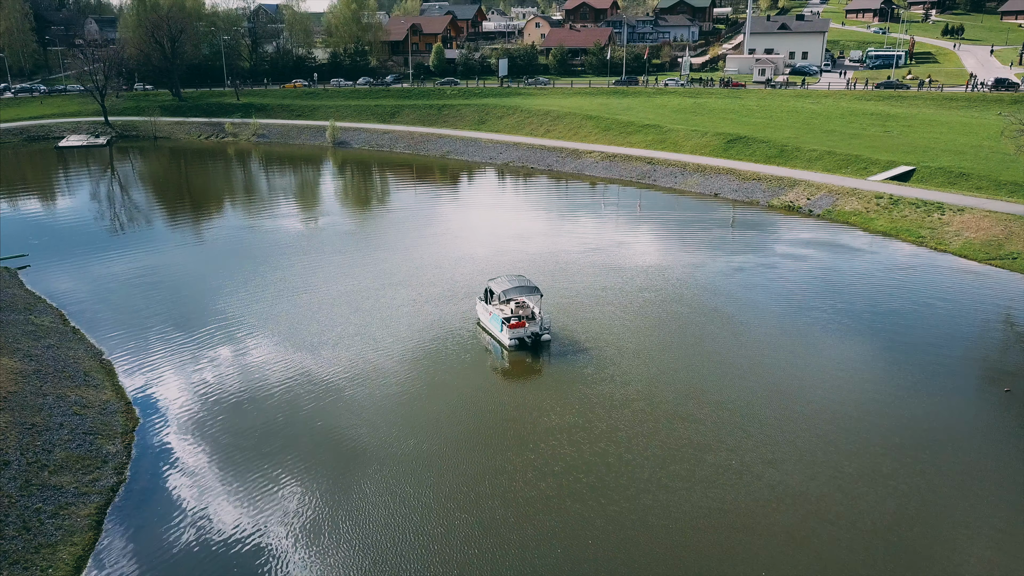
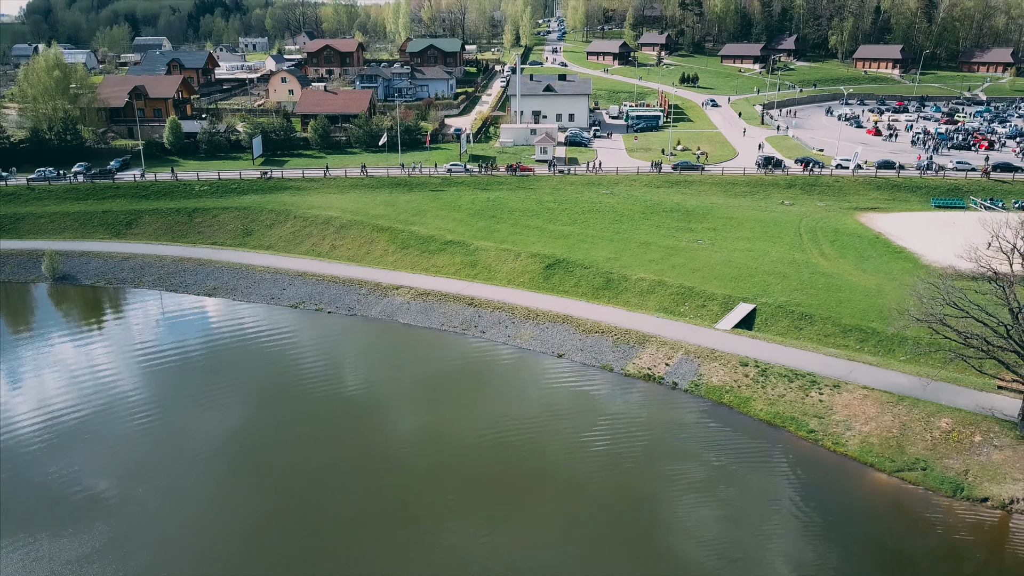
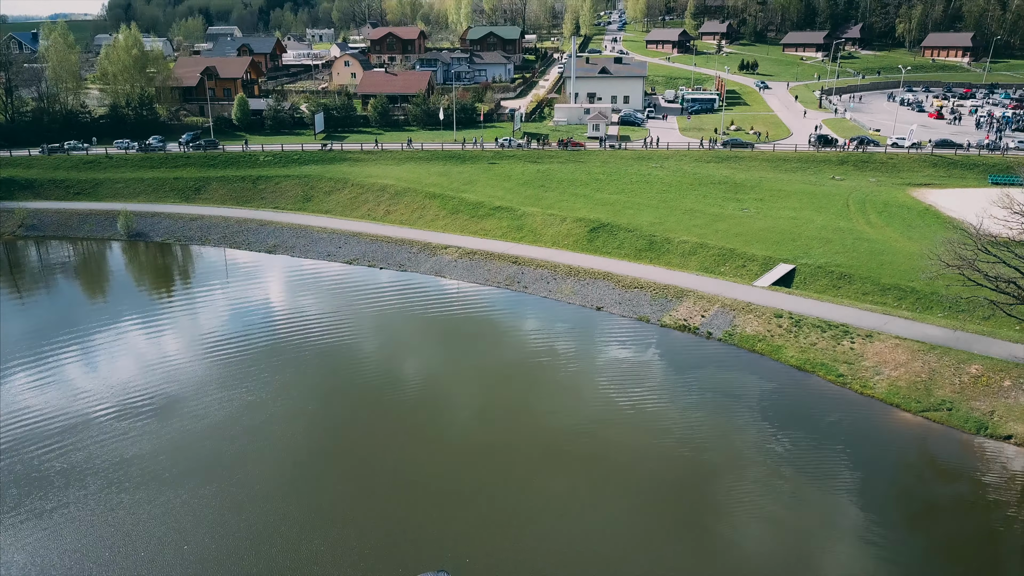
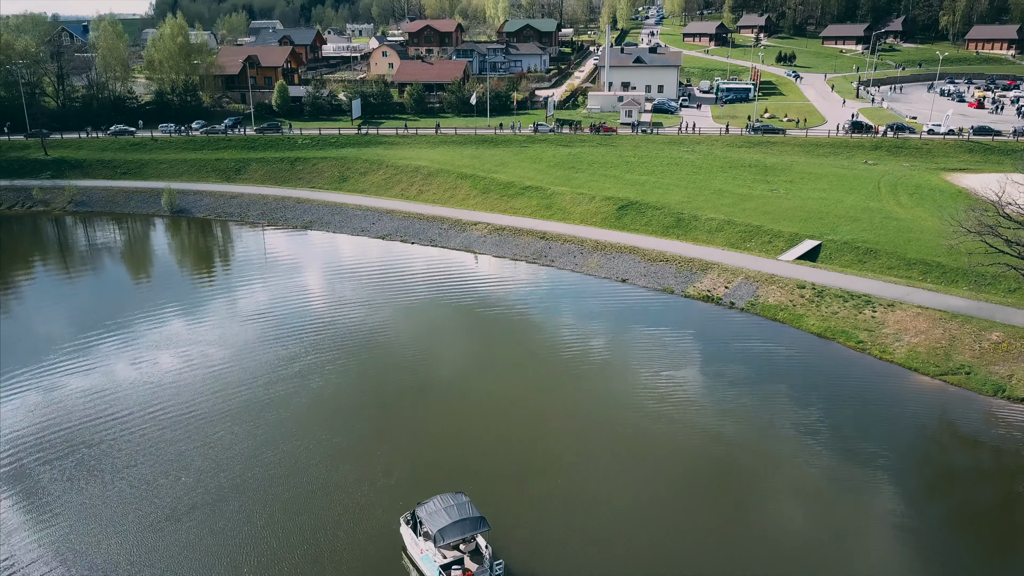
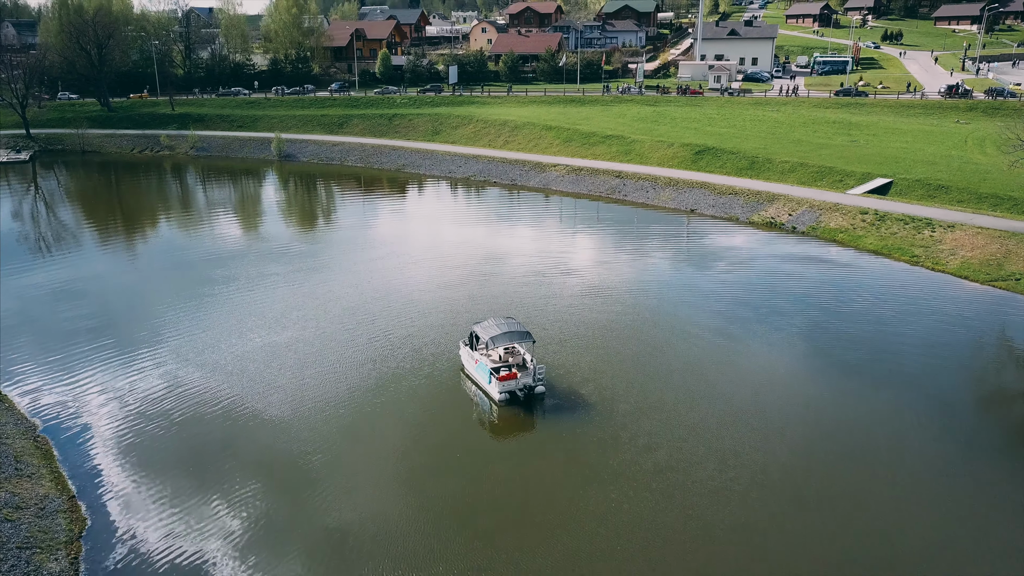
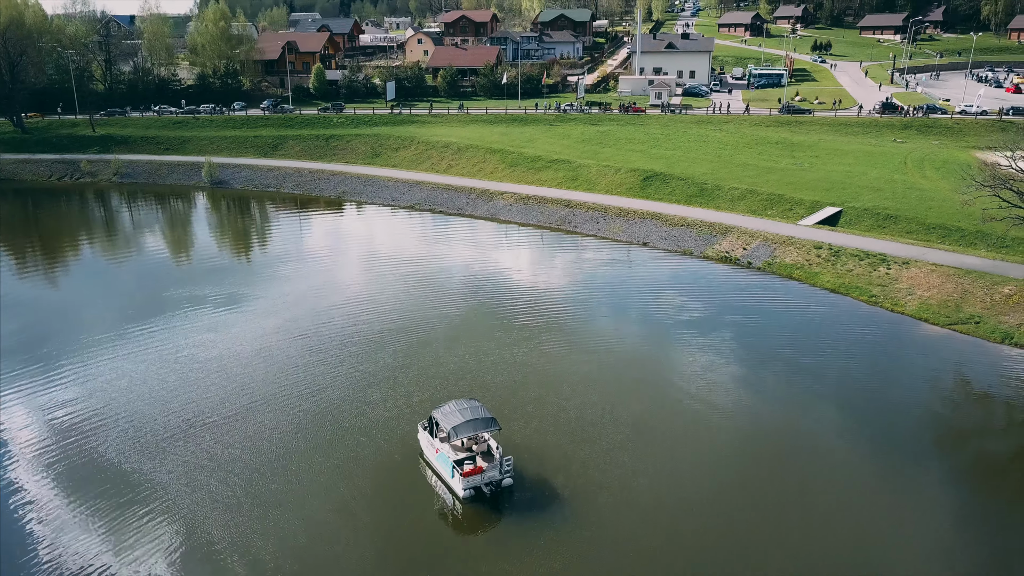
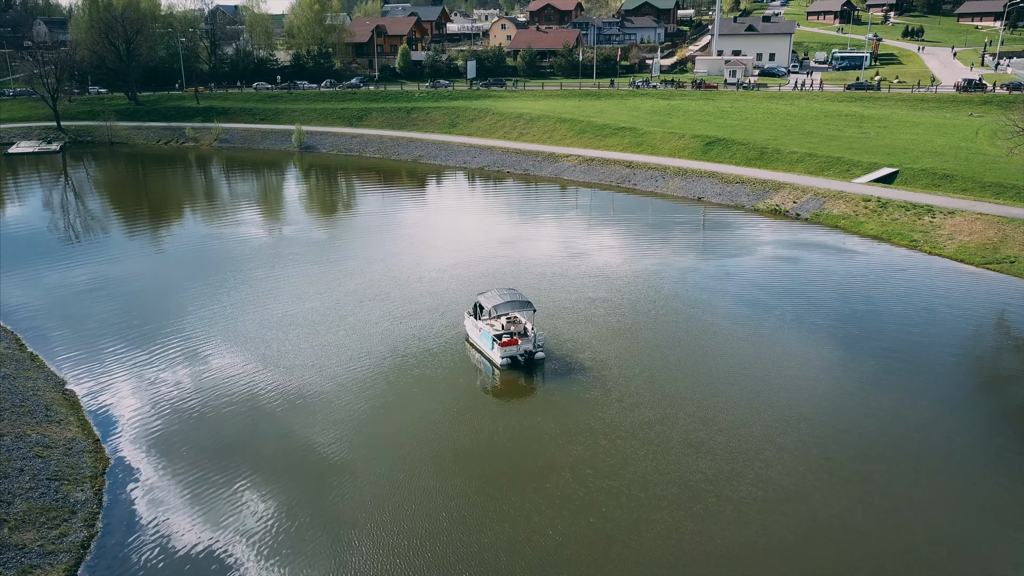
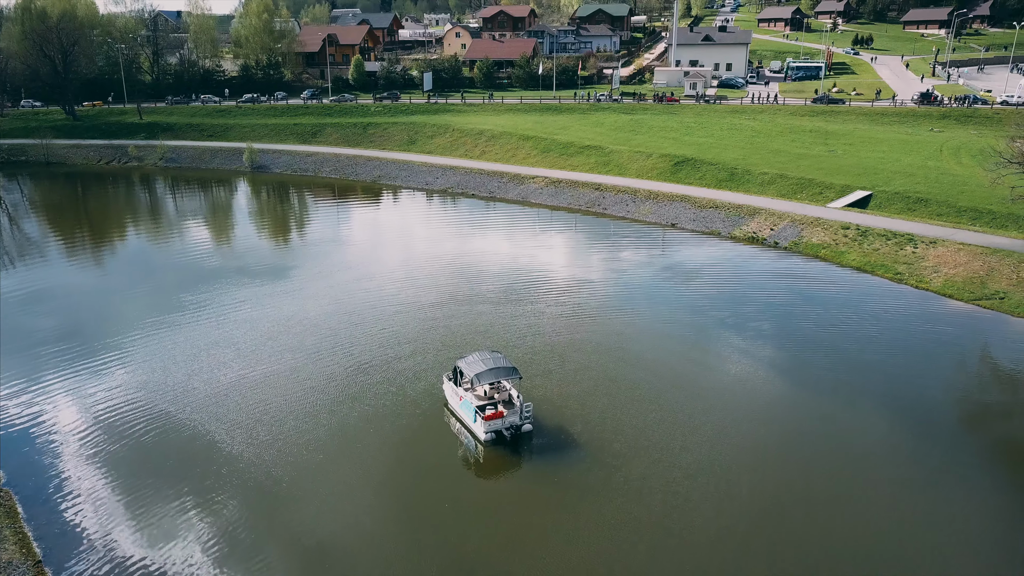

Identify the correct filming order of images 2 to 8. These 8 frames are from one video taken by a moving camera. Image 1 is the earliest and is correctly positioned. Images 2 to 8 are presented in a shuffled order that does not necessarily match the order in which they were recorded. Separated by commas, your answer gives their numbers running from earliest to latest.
7, 5, 8, 6, 4, 3, 2
